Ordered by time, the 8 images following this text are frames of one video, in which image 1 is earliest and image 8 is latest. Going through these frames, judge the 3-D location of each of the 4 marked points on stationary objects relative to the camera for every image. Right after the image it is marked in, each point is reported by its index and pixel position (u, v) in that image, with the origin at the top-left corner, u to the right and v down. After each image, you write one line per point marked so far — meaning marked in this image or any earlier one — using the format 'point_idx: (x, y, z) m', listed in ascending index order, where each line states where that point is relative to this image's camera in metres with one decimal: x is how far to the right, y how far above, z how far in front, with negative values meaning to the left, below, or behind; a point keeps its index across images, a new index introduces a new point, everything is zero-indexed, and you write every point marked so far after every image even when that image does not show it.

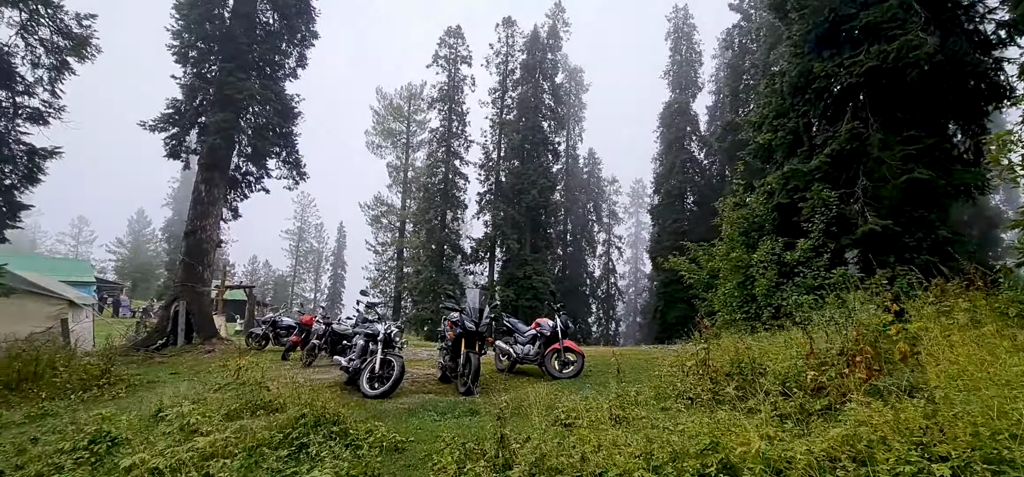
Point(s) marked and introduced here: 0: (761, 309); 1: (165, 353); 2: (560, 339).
0: (+4.1, -1.2, +8.2) m
1: (-7.7, -2.5, +11.1) m
2: (+0.6, -1.3, +6.6) m
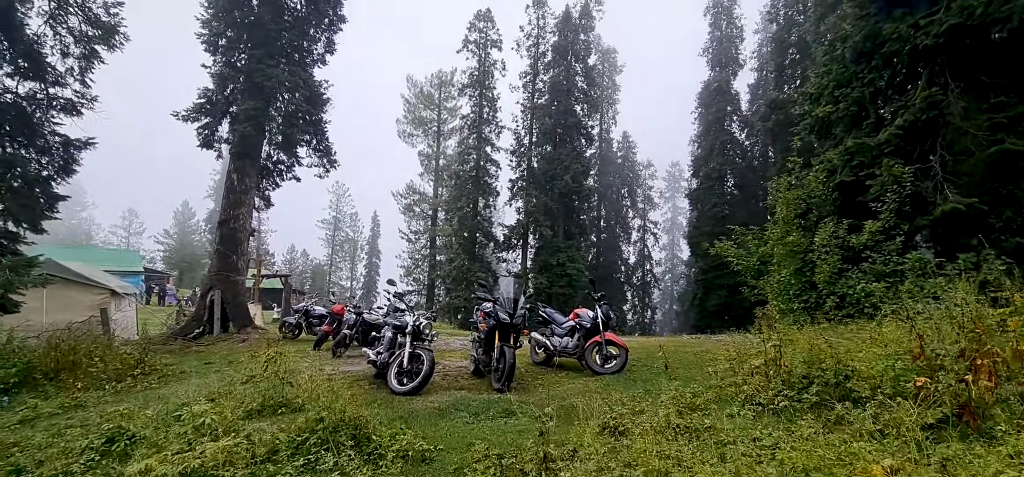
0: (+4.7, -0.9, +7.5) m
1: (-6.9, -2.3, +11.1) m
2: (+1.1, -1.1, +6.1) m
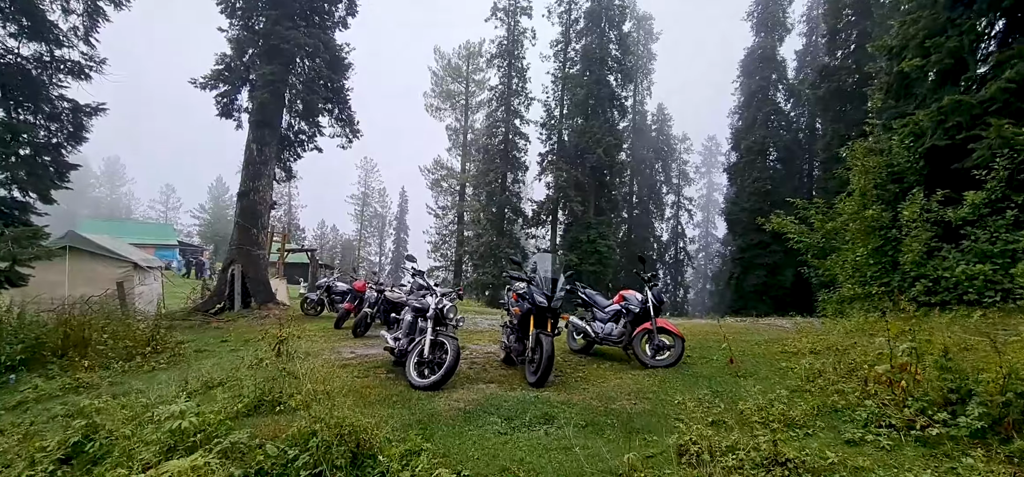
0: (+5.1, -0.6, +6.4) m
1: (-6.2, -1.7, +10.7) m
2: (+1.5, -0.8, +5.3) m
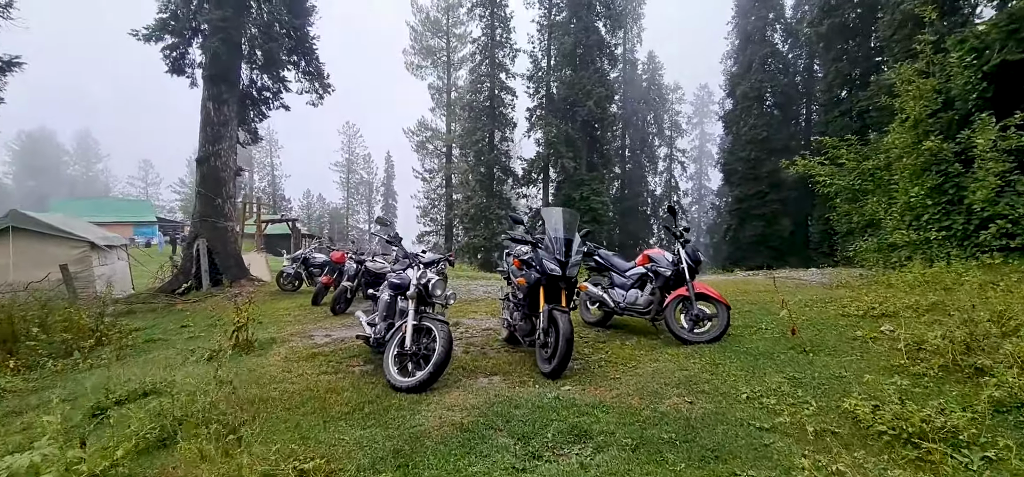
0: (+5.1, +0.1, +5.5) m
1: (-6.3, -1.2, +9.7) m
2: (+1.5, -0.4, +4.3) m
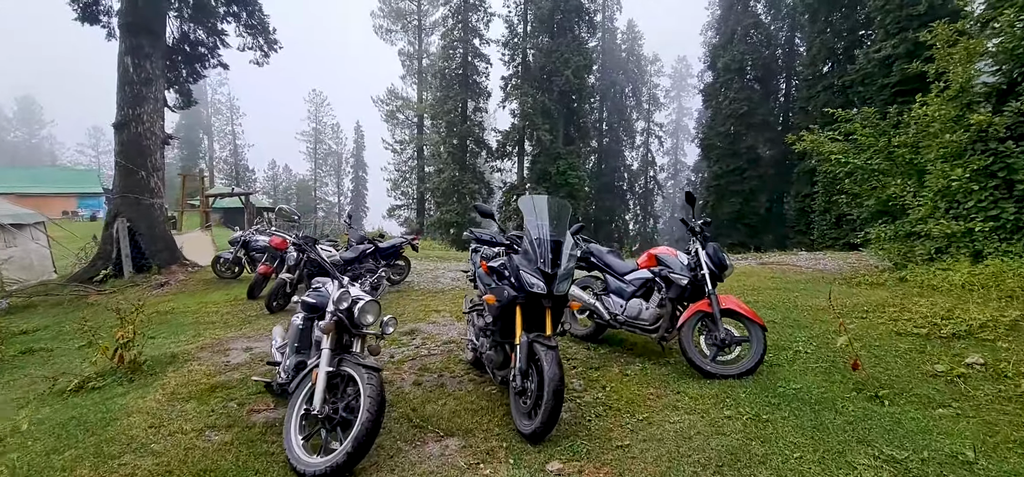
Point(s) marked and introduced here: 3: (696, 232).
0: (+4.8, +0.2, +4.6) m
1: (-6.8, -0.8, +8.3) m
2: (+1.3, -0.4, +3.3) m
3: (+1.3, 0.0, +3.4) m
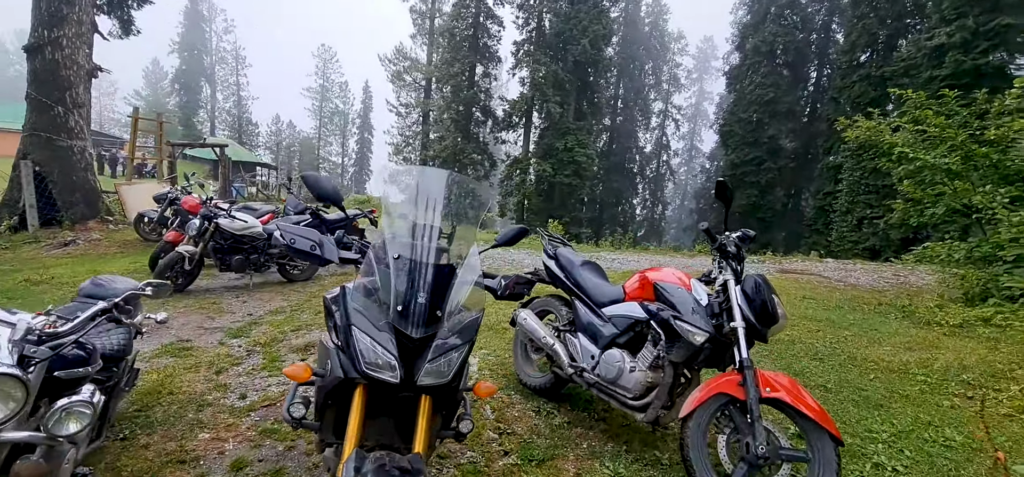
0: (+4.5, -0.1, +3.1) m
1: (-7.2, -0.1, +7.0) m
2: (+0.9, -0.5, +1.8) m
3: (+0.9, 0.0, +2.0) m
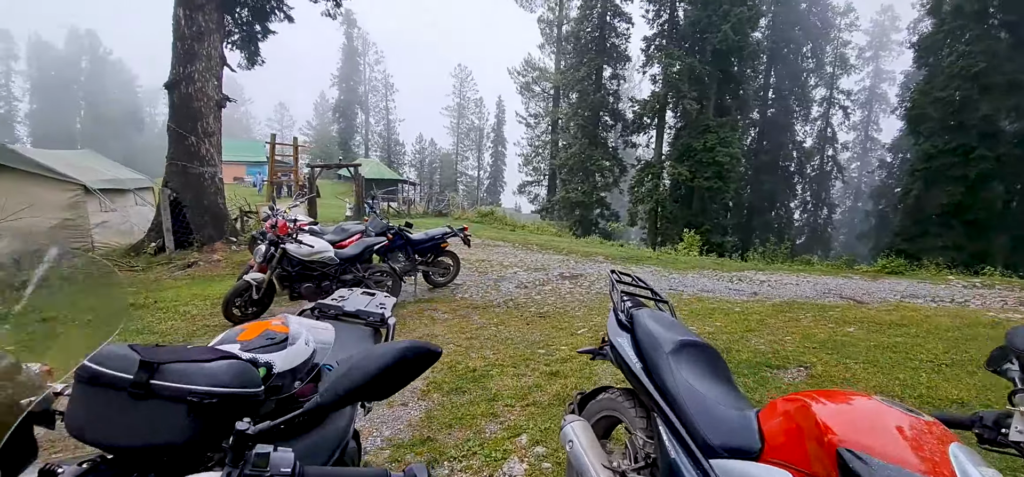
0: (+4.5, -0.2, +0.8) m
1: (-5.6, -0.4, +7.6) m
2: (+0.7, -0.6, +0.5) m
3: (+0.8, -0.2, +0.7) m
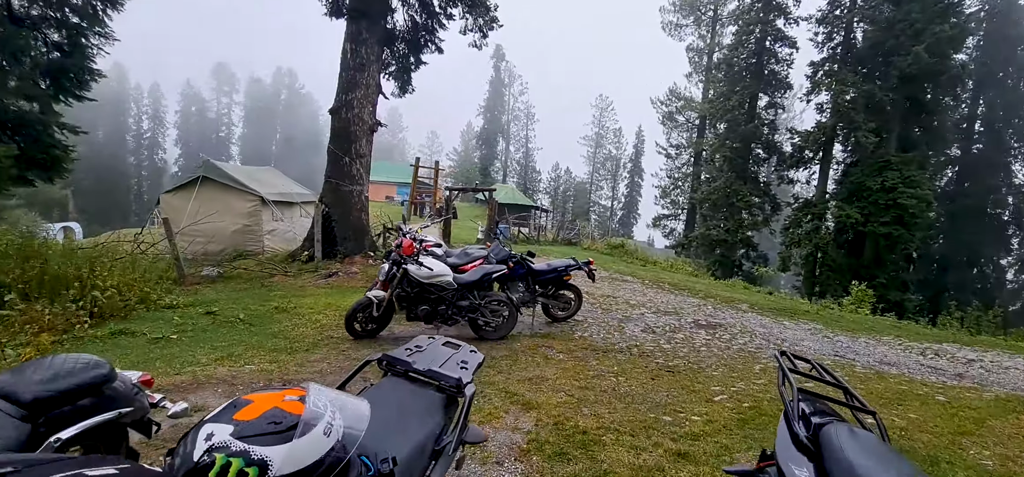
0: (+4.4, -0.6, -0.8) m
1: (-3.6, -0.5, +8.4) m
2: (+0.6, -0.7, -0.1) m
3: (+0.8, -0.3, 0.0) m
